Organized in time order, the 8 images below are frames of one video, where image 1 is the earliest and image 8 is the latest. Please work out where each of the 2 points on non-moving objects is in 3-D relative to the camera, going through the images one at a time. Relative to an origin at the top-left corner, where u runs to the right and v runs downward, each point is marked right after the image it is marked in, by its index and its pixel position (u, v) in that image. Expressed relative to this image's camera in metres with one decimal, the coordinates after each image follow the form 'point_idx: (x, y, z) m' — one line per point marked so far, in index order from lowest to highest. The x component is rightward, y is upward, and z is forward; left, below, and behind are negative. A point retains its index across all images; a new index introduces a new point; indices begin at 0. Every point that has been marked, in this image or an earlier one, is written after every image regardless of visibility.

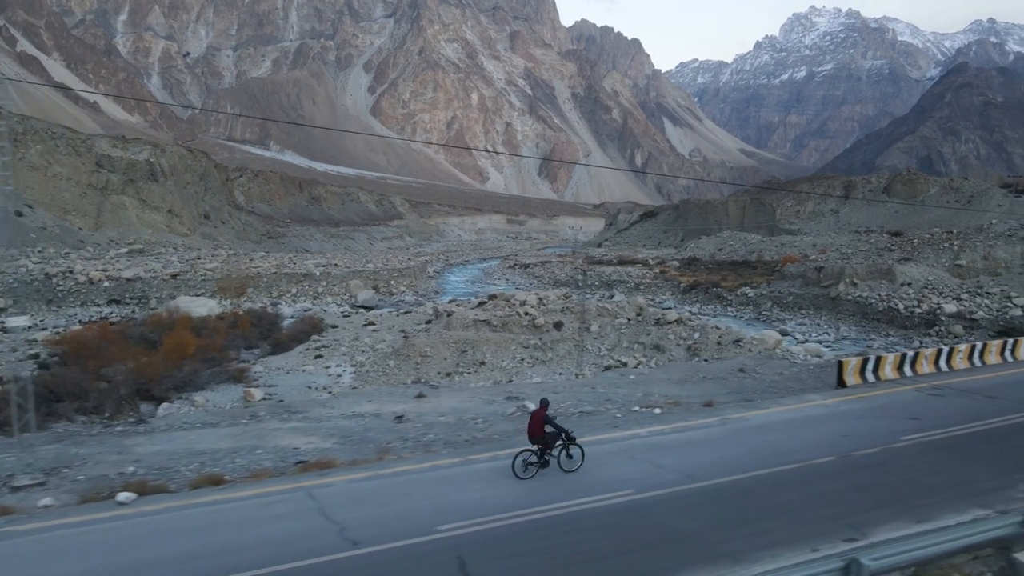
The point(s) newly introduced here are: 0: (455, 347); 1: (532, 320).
0: (-1.1, -1.1, +14.1) m
1: (+0.5, -0.7, +16.5) m
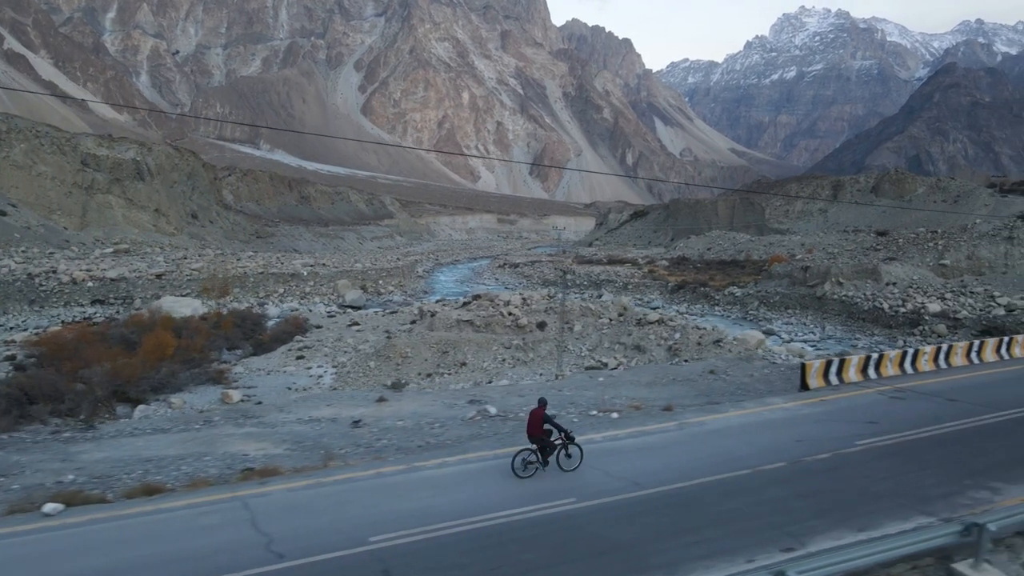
0: (-1.4, -1.1, +14.0) m
1: (+0.1, -0.7, +16.5) m
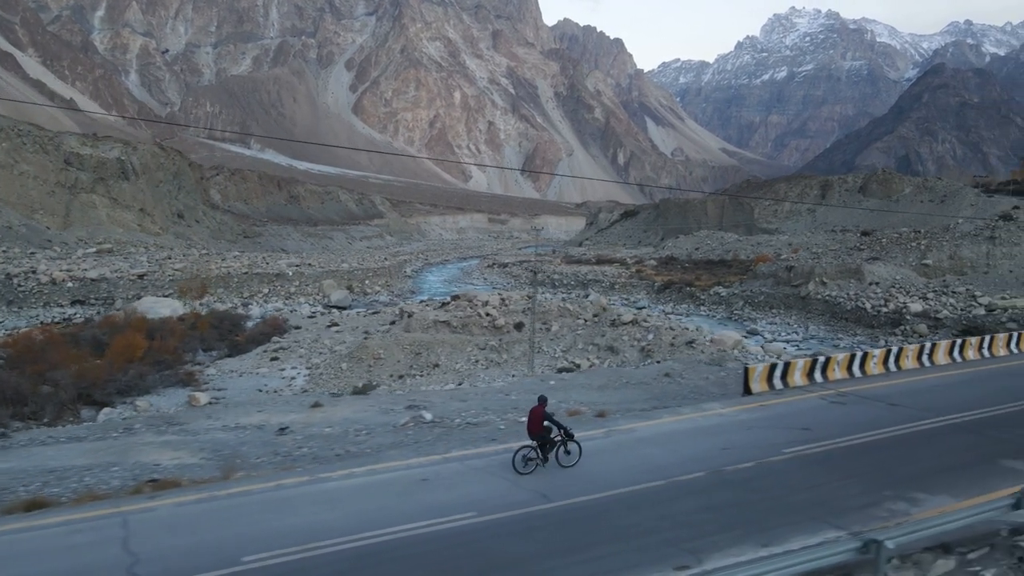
0: (-1.9, -1.1, +13.9) m
1: (-0.4, -0.7, +16.4) m
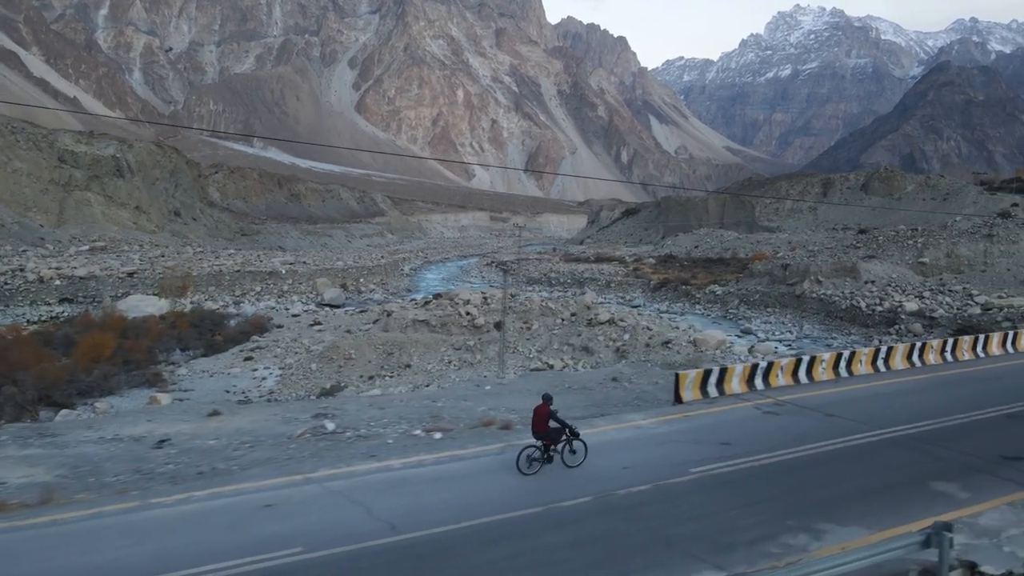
0: (-2.3, -1.1, +13.5) m
1: (-0.8, -0.7, +16.0) m
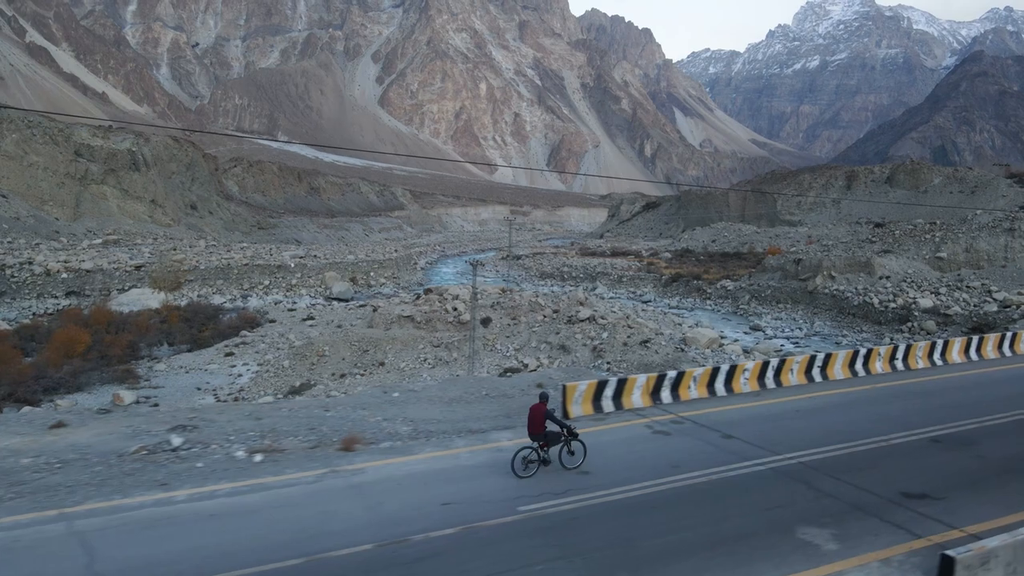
0: (-2.7, -1.0, +13.1) m
1: (-1.1, -0.6, +15.6) m
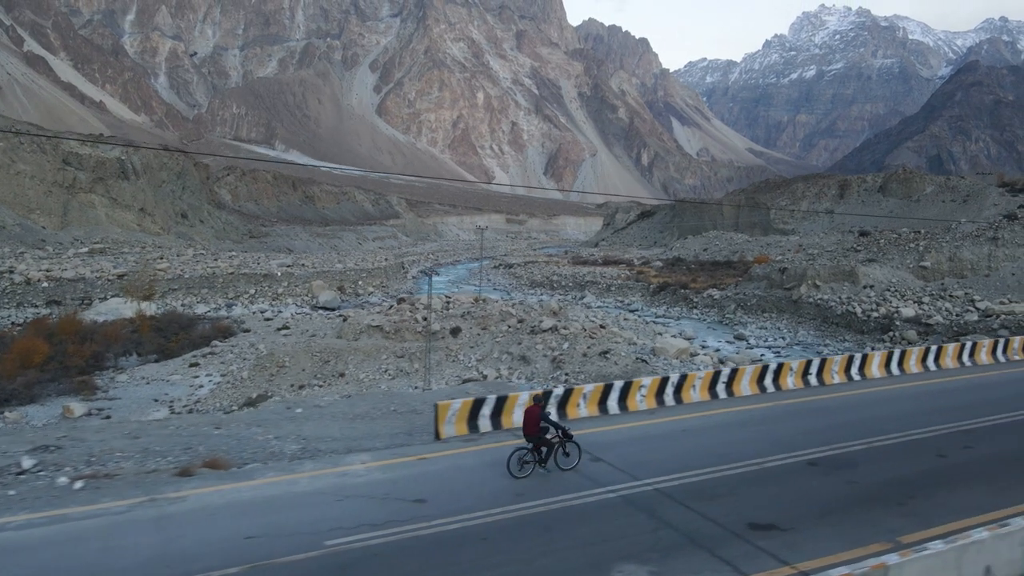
0: (-3.3, -1.2, +12.9) m
1: (-1.7, -0.8, +15.4) m
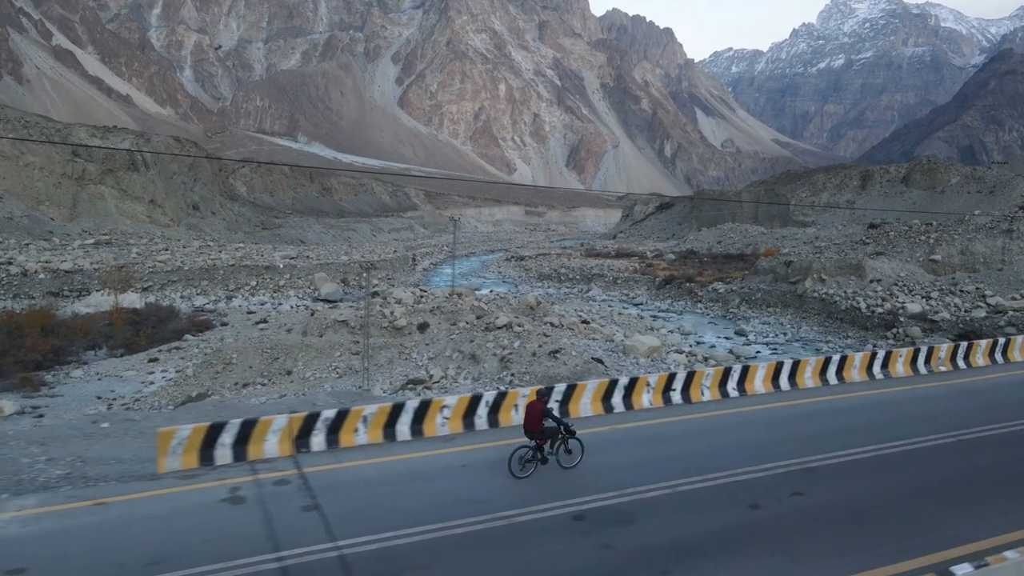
0: (-4.0, -1.1, +12.4) m
1: (-2.3, -0.6, +14.8) m
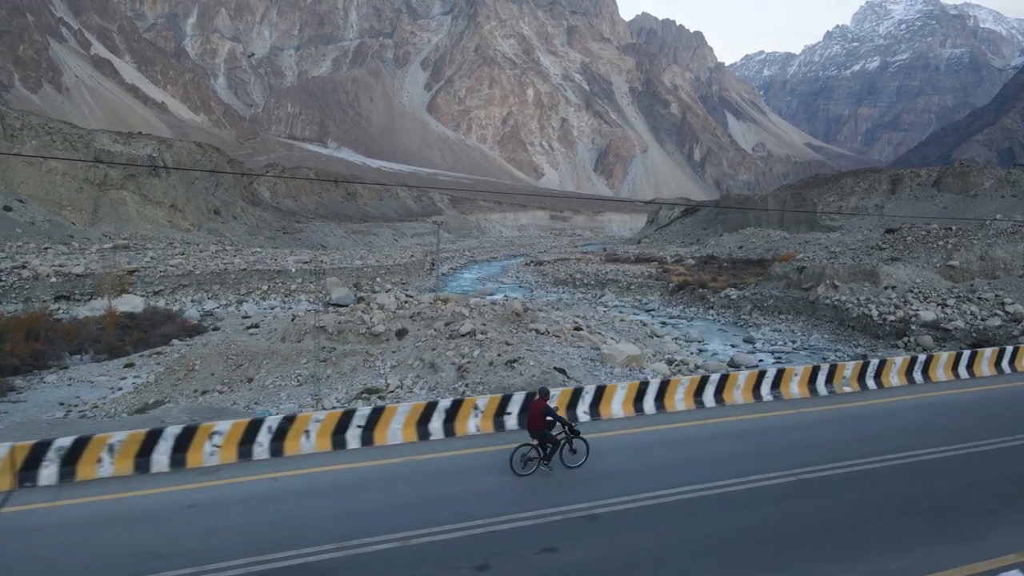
0: (-4.4, -1.2, +12.1) m
1: (-2.7, -0.7, +14.4) m
